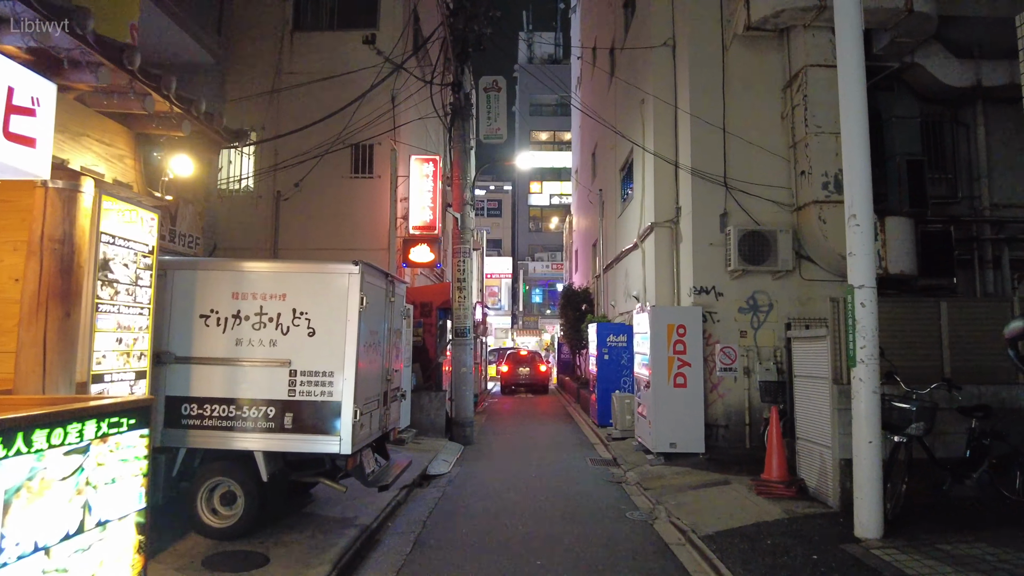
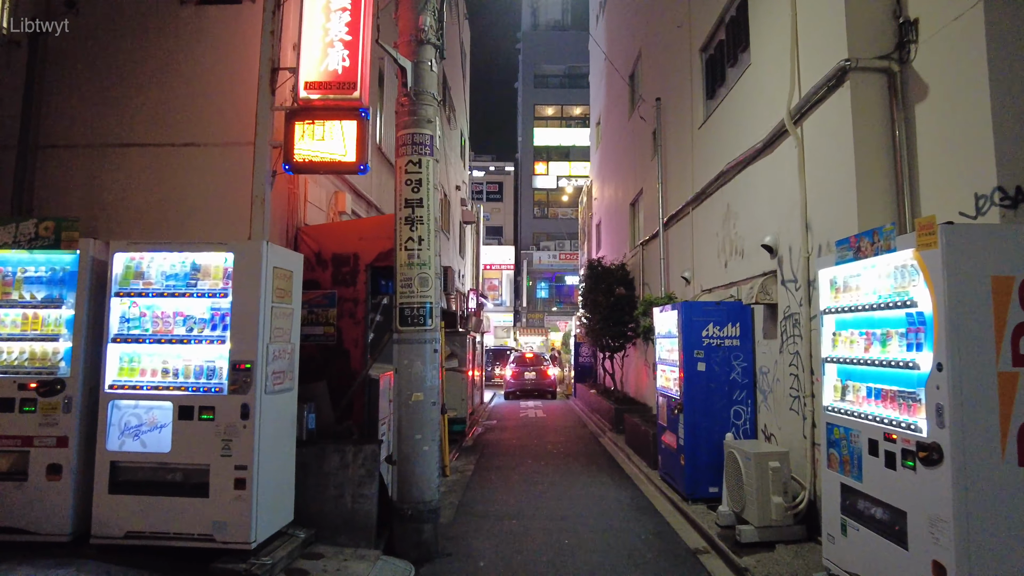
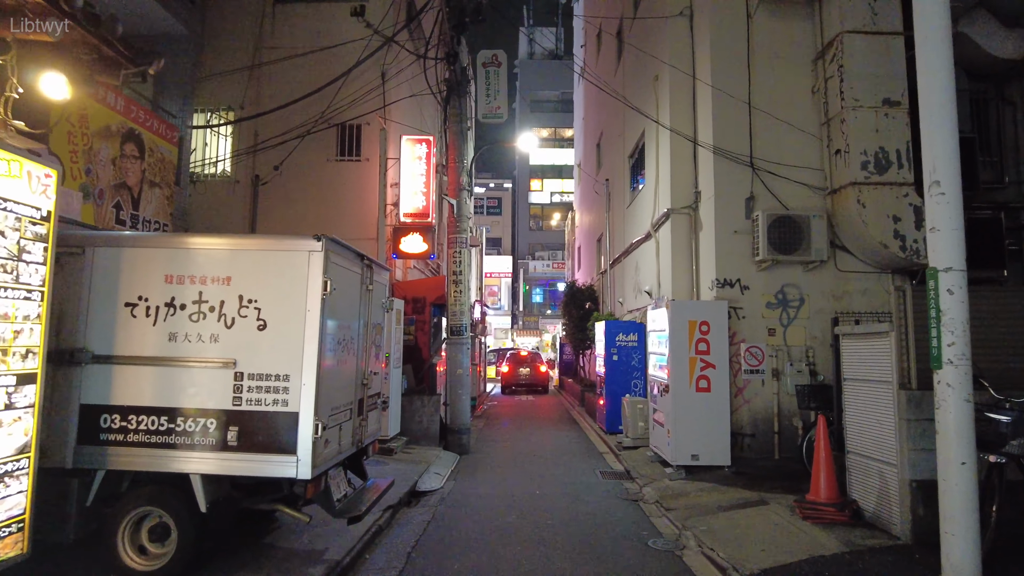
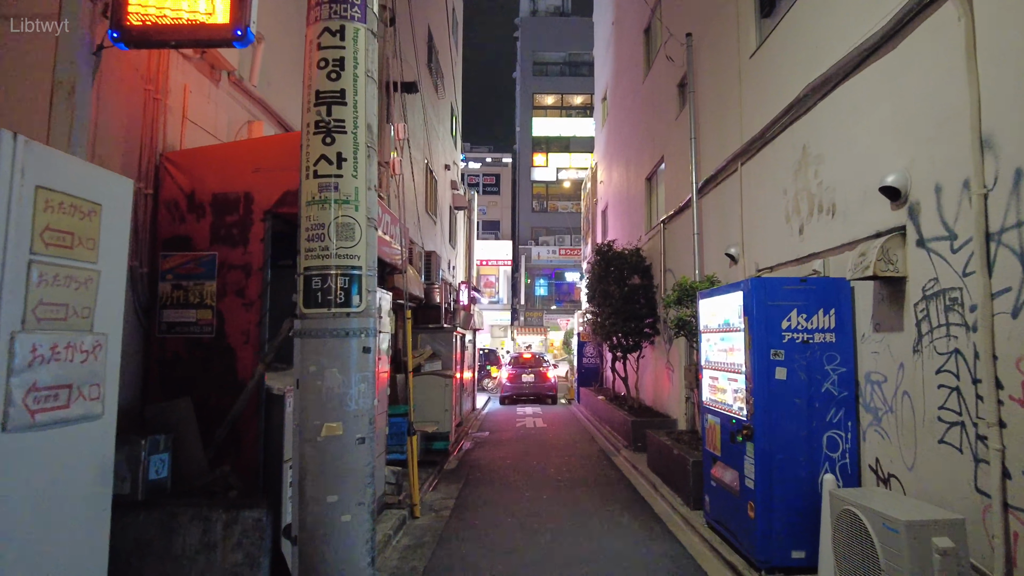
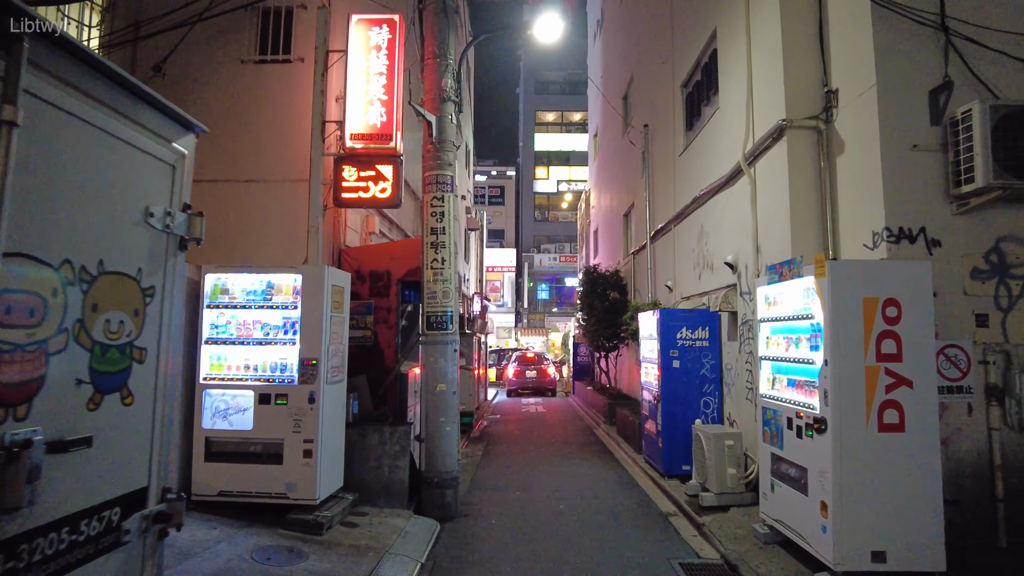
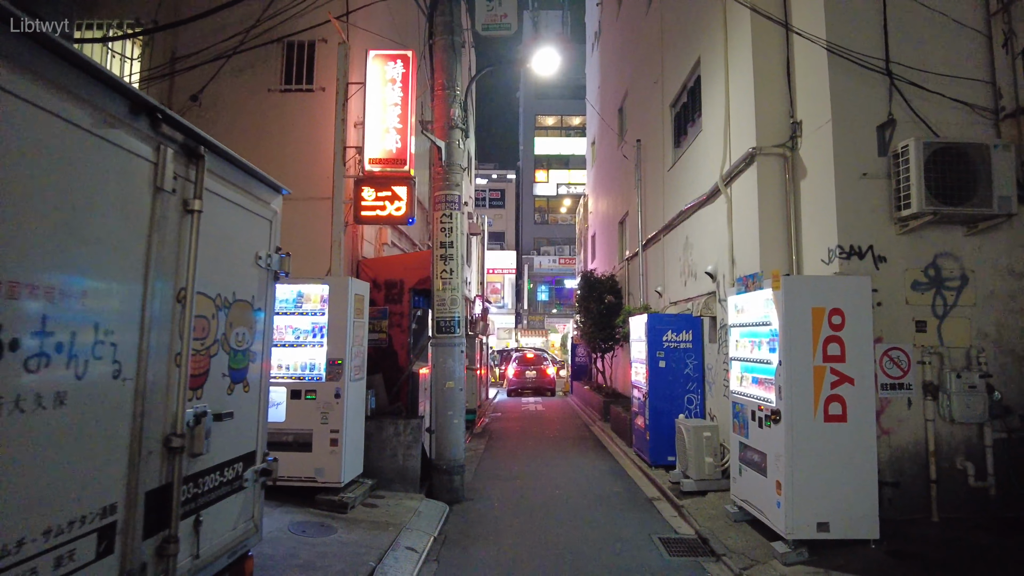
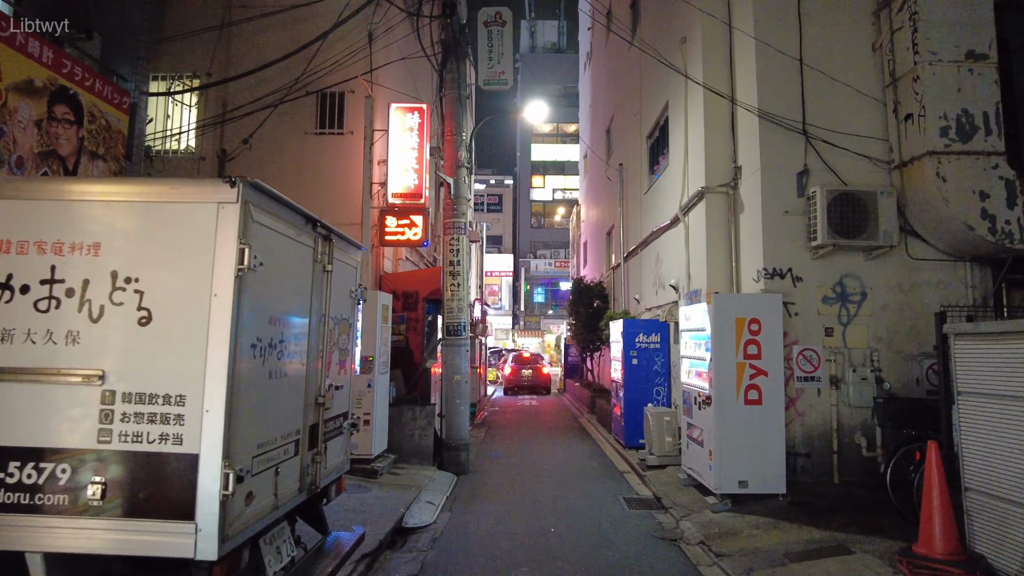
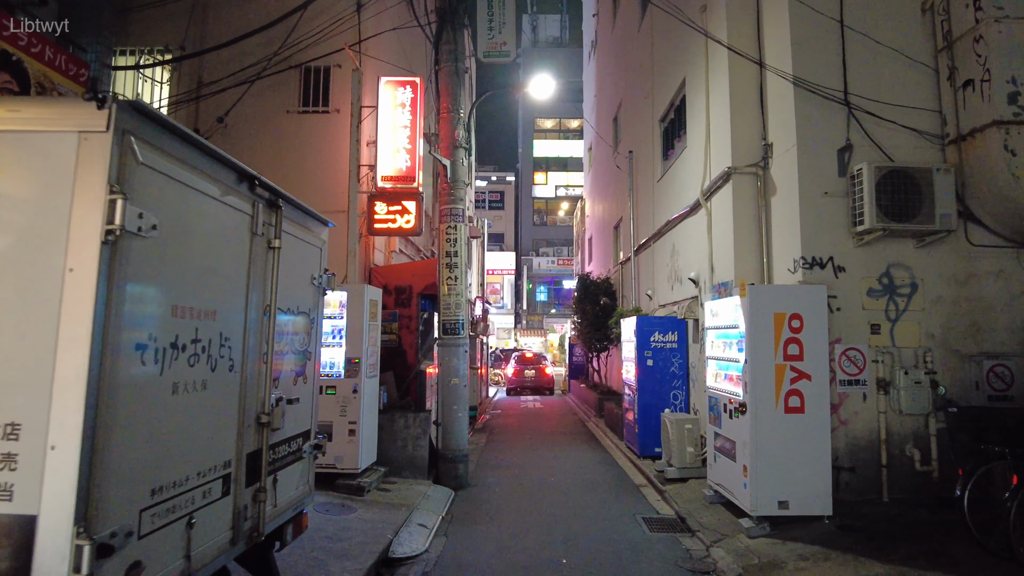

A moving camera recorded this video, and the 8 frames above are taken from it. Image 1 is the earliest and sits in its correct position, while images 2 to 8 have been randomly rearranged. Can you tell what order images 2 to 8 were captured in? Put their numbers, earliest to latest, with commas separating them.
3, 7, 8, 6, 5, 2, 4
